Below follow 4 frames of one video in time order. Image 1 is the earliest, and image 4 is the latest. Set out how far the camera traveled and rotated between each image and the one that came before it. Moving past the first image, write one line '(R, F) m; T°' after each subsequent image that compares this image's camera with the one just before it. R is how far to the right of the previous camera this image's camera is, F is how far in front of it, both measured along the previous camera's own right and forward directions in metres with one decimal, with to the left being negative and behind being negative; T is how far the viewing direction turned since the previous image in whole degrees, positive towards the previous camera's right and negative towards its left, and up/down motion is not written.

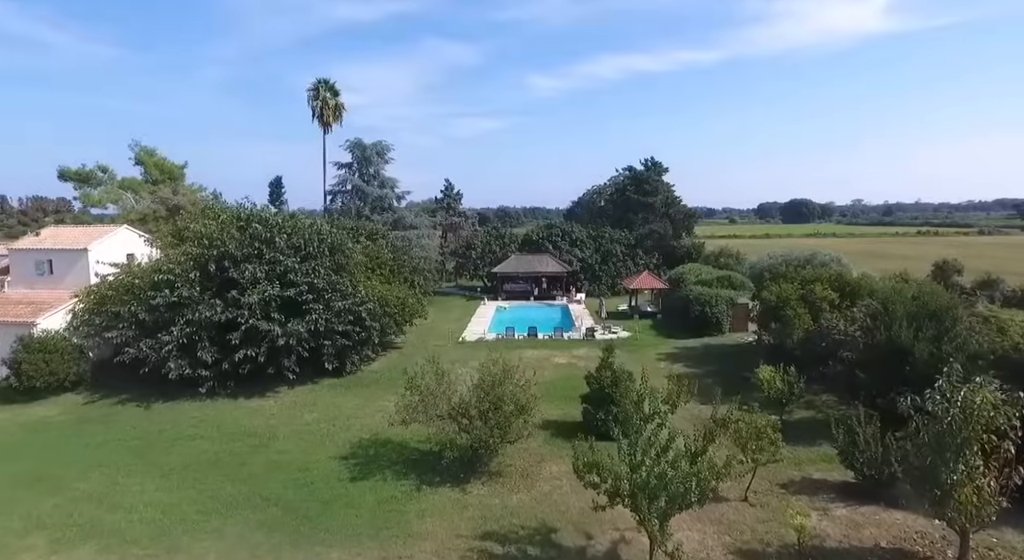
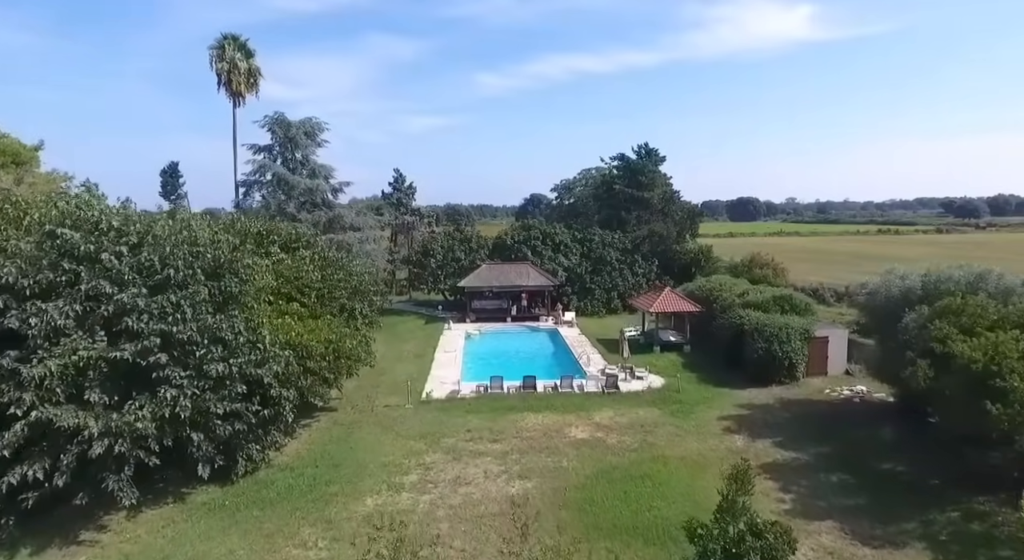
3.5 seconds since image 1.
(-1.5, +10.1) m; +5°
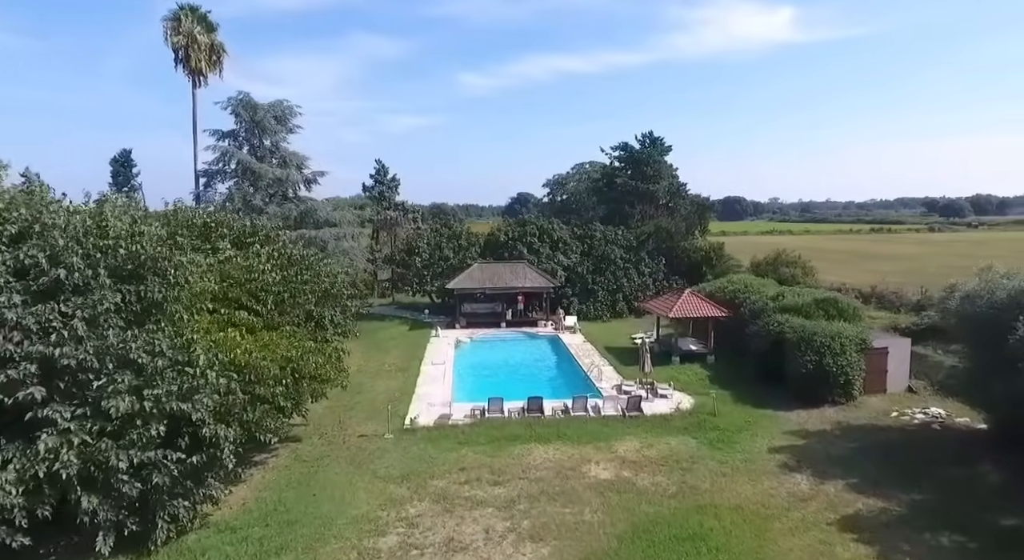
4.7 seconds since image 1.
(-0.5, +3.8) m; +1°
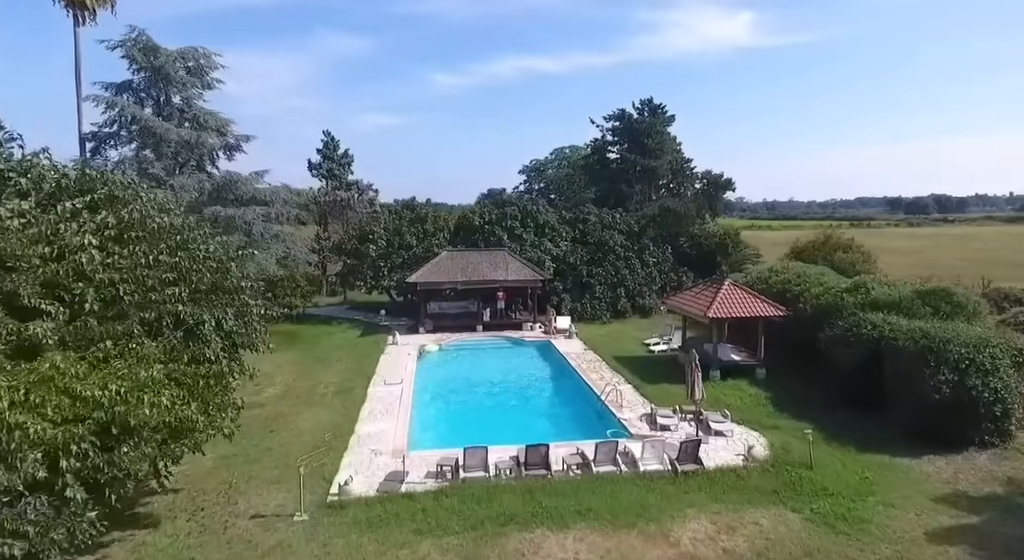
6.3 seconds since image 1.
(-0.4, +6.8) m; +3°
